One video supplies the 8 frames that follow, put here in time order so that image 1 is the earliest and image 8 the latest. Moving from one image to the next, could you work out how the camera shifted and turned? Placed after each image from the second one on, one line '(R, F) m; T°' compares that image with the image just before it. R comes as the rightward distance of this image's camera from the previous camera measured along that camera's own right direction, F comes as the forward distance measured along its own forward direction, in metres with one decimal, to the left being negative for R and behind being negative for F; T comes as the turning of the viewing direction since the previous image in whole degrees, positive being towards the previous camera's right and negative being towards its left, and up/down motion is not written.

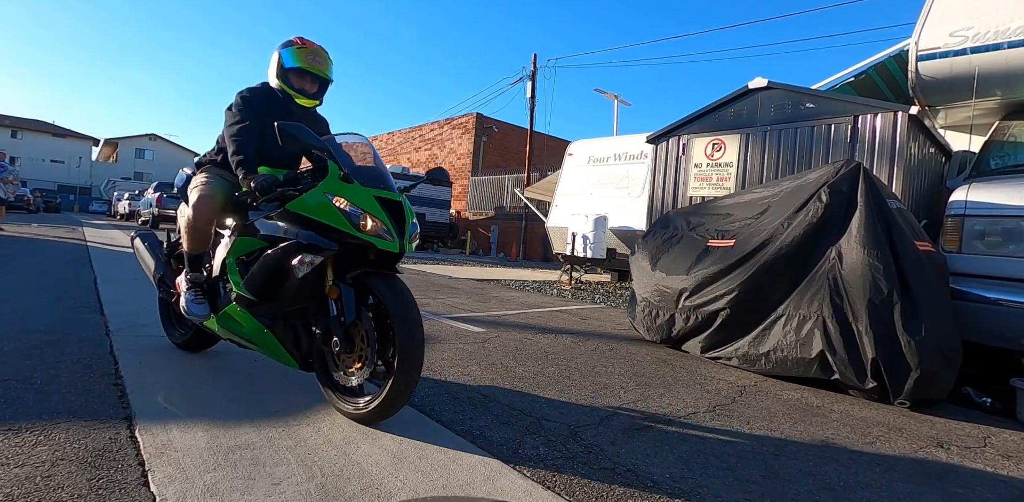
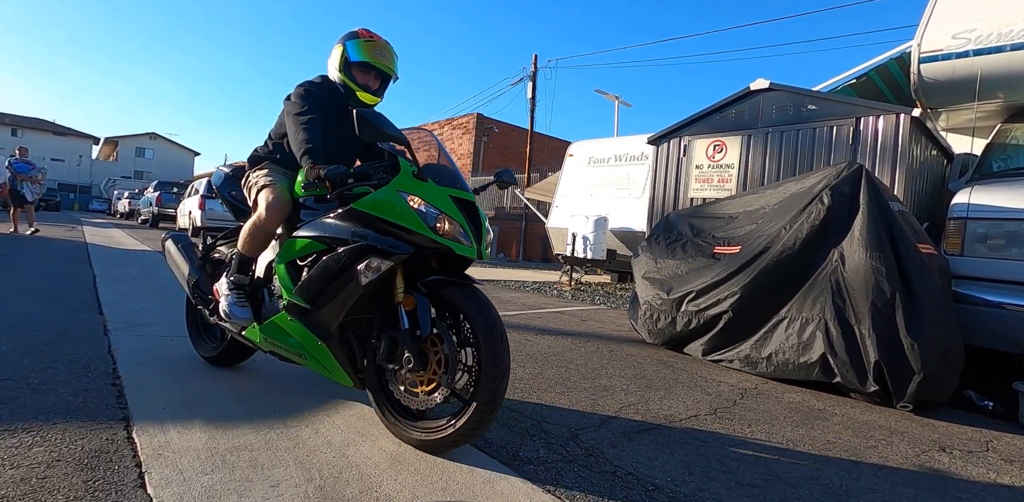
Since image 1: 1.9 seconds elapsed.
(0.0, 0.0) m; 0°
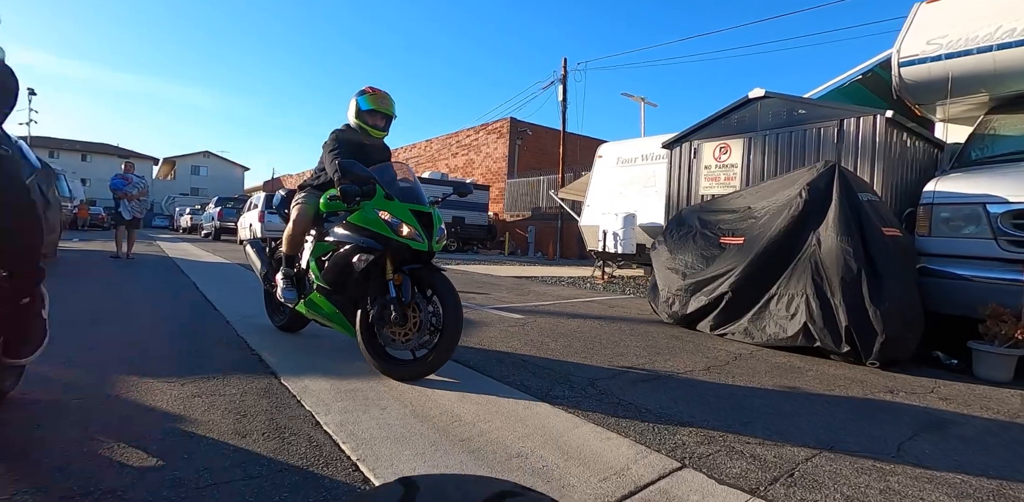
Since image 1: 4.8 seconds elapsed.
(+0.1, -0.8) m; -5°
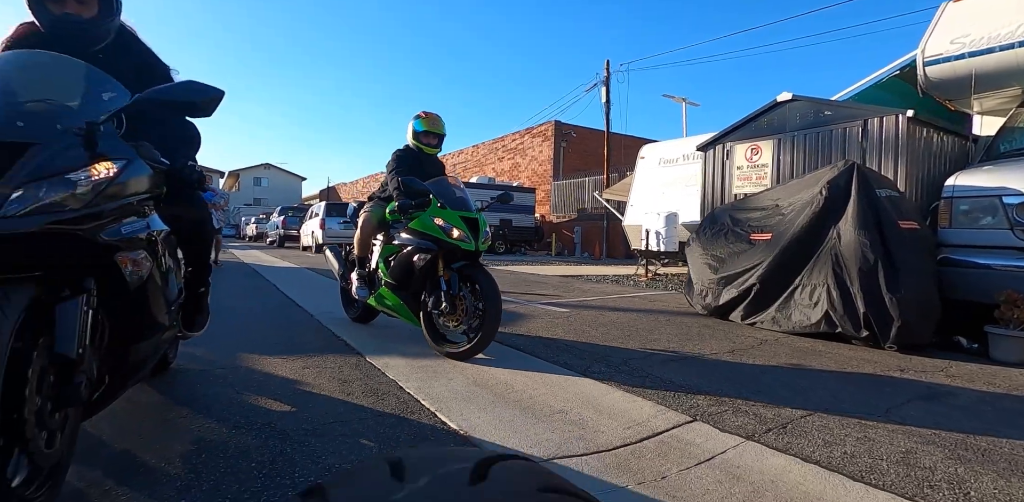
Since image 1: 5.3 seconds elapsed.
(0.0, -0.6) m; -6°
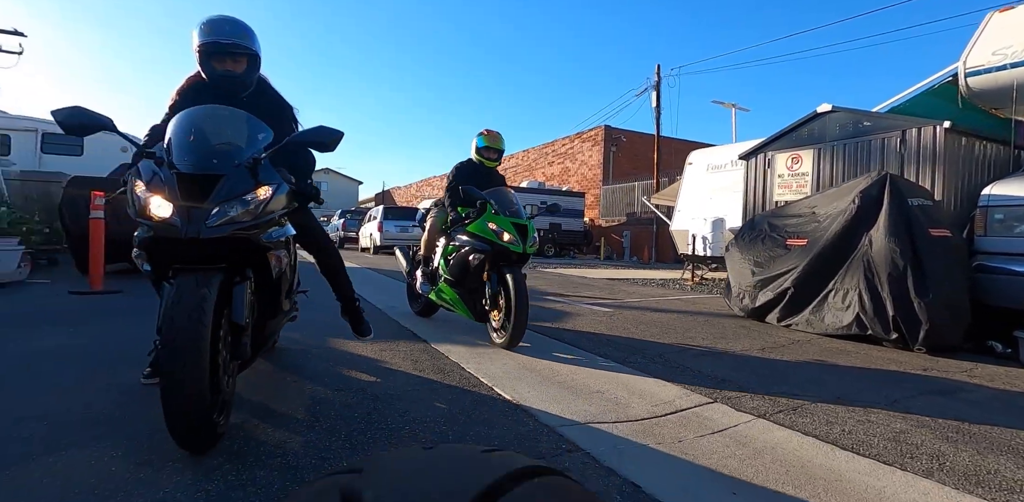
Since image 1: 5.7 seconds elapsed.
(0.0, -0.5) m; -6°
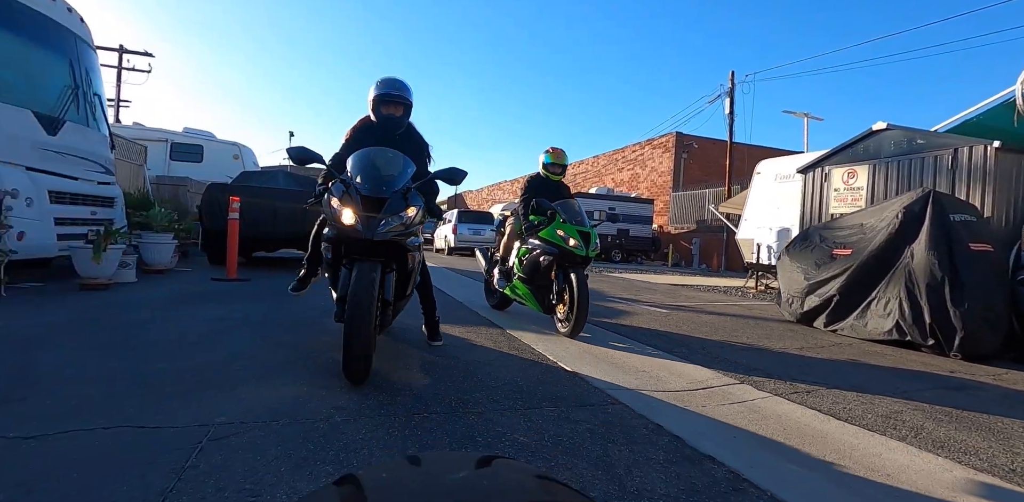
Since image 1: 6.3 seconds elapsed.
(0.0, -0.8) m; -8°
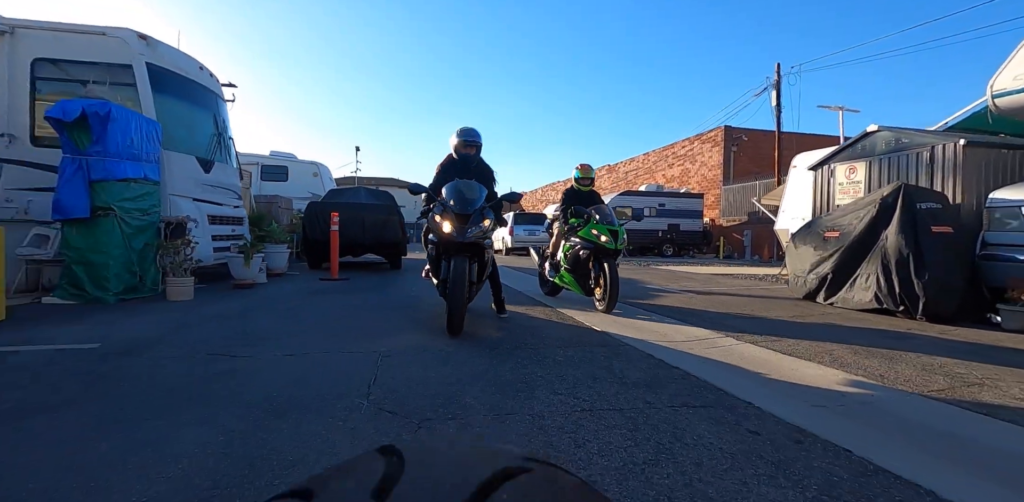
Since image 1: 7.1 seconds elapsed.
(+0.2, -1.5) m; -7°
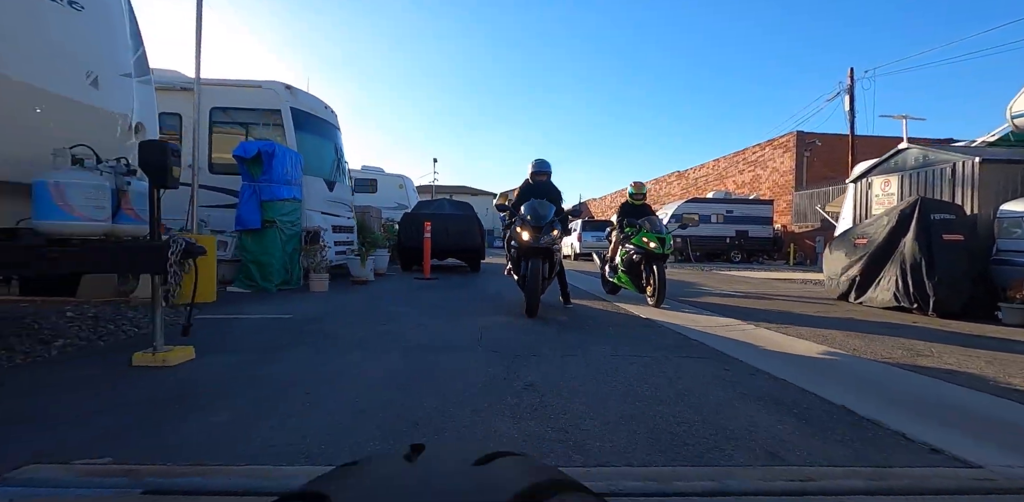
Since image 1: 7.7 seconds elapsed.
(+0.1, -1.5) m; -8°
